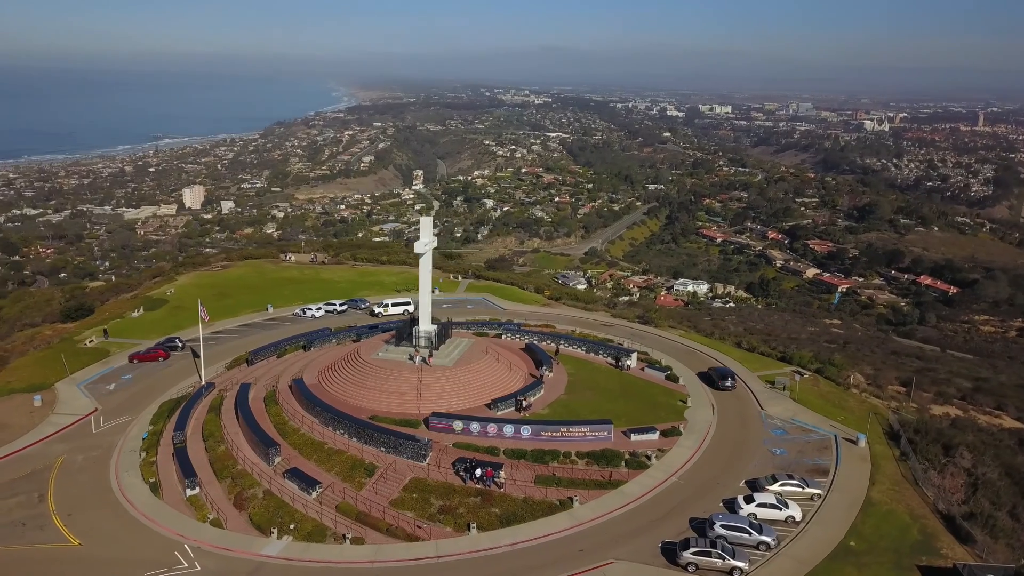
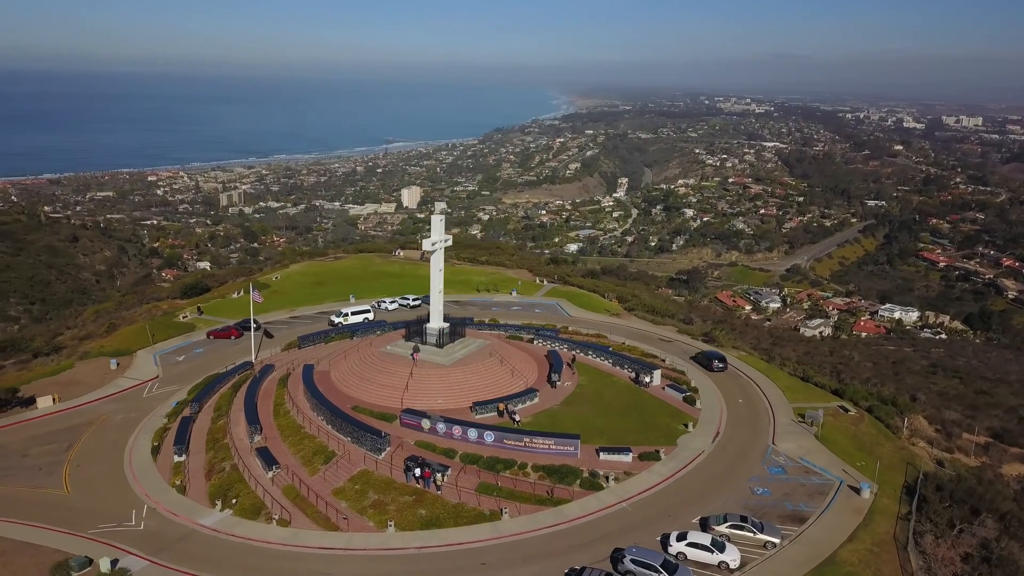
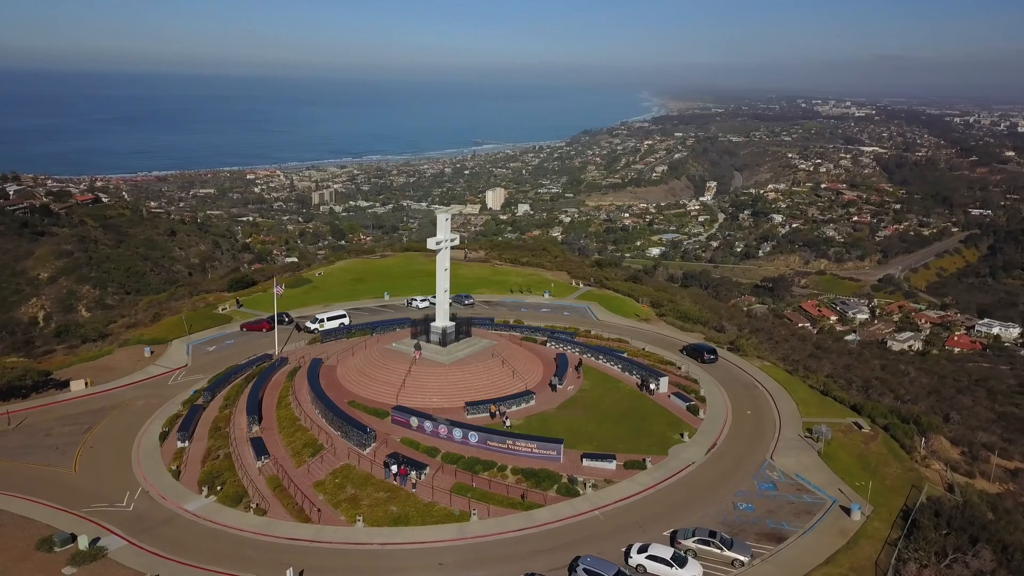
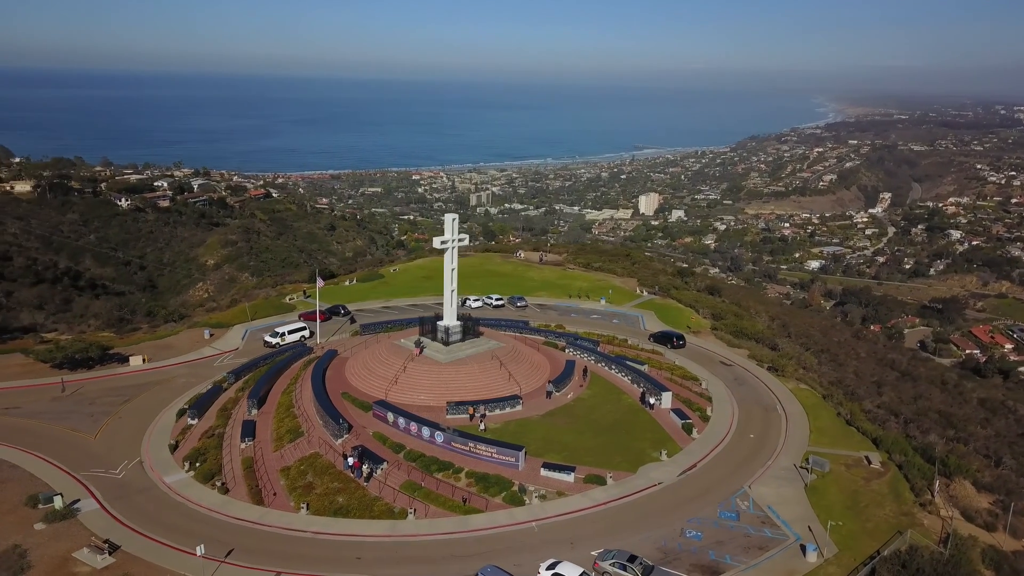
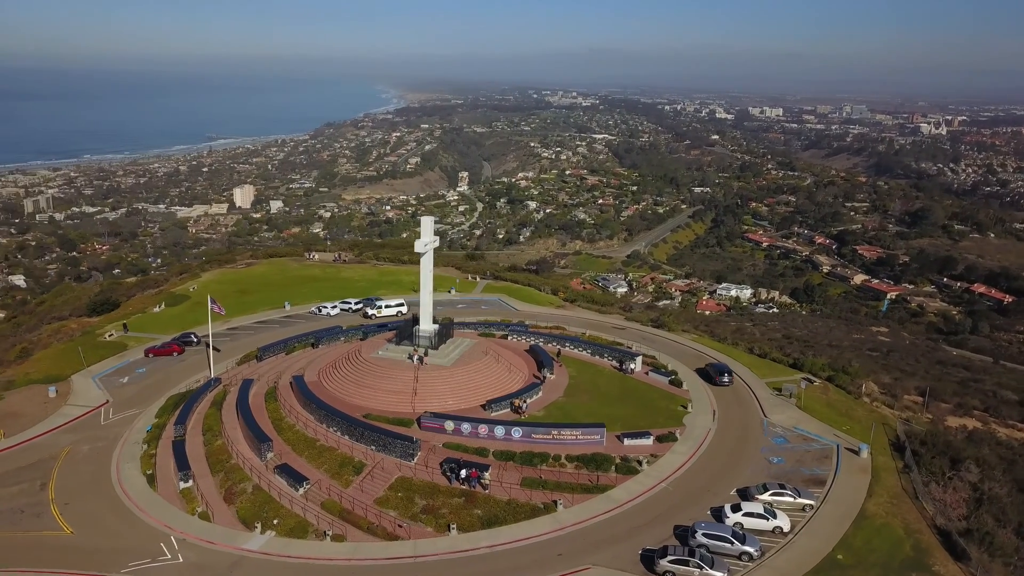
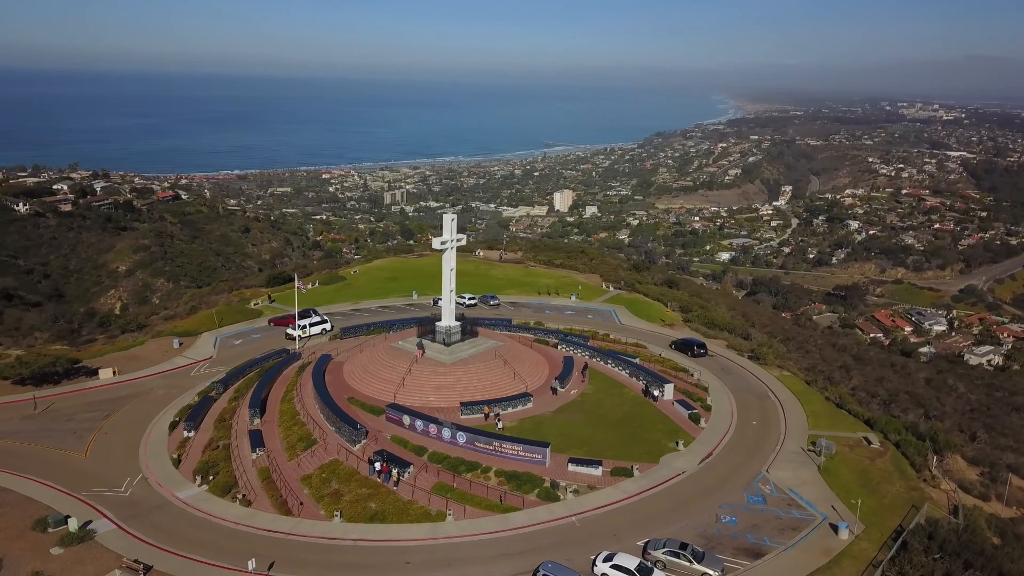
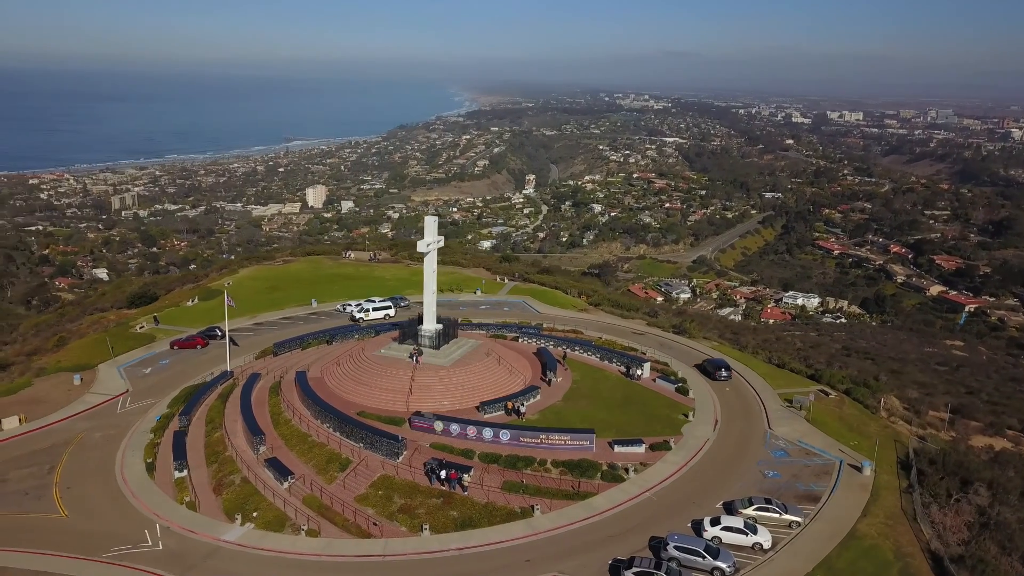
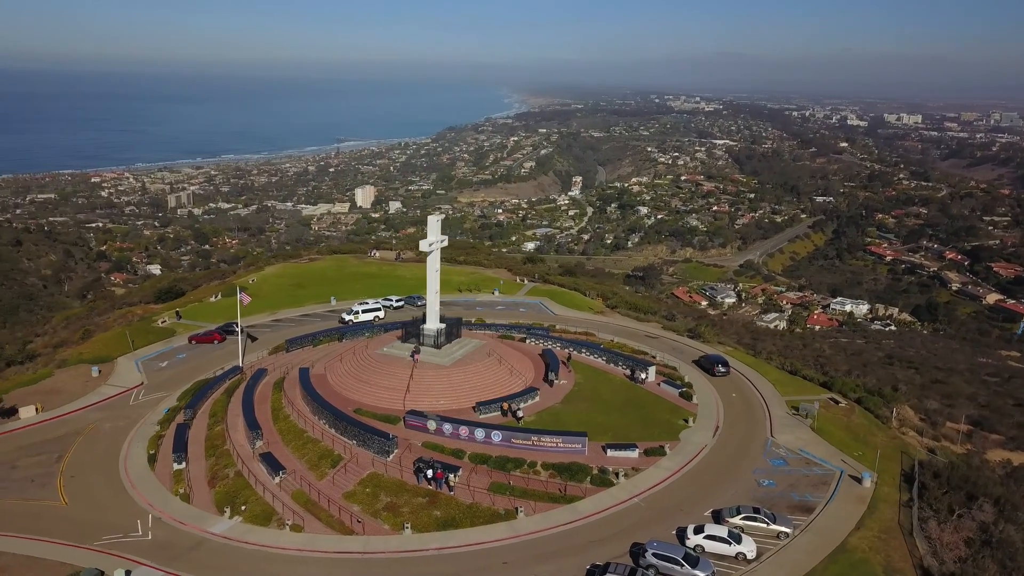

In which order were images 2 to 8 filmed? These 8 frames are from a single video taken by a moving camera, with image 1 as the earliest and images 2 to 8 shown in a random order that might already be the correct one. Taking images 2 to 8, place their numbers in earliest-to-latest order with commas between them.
5, 7, 8, 2, 3, 6, 4
